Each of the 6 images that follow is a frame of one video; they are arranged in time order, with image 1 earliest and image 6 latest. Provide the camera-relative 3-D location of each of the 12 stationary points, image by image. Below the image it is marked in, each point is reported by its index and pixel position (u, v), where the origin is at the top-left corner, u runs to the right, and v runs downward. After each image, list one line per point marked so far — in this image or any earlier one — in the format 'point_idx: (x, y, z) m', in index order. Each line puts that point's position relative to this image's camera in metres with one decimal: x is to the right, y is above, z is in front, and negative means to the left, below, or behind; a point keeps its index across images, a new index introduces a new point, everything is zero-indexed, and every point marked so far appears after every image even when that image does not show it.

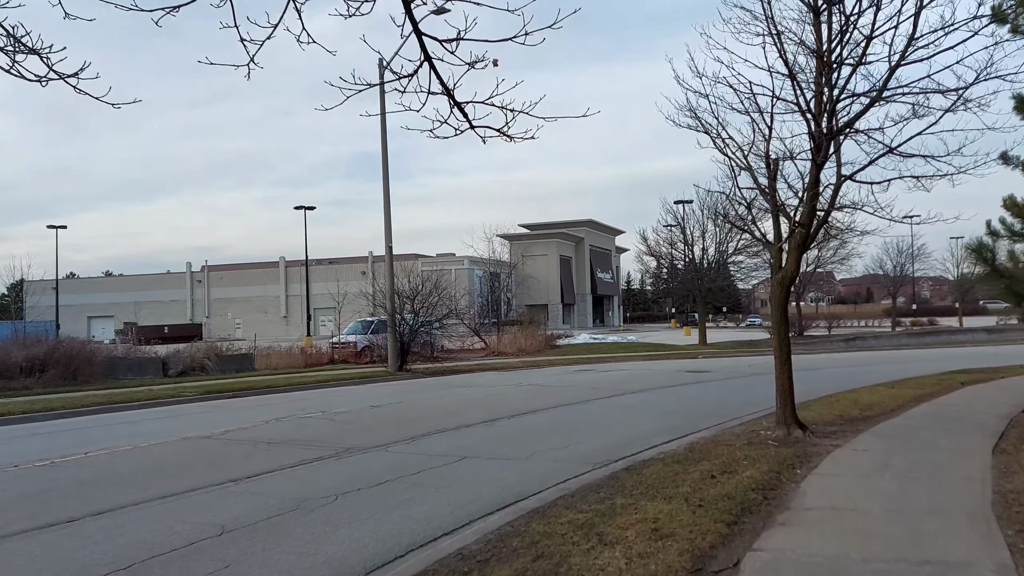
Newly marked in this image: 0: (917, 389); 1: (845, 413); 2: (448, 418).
0: (+8.1, -2.0, +15.1) m
1: (+5.3, -2.0, +11.9) m
2: (-1.1, -2.4, +13.6) m
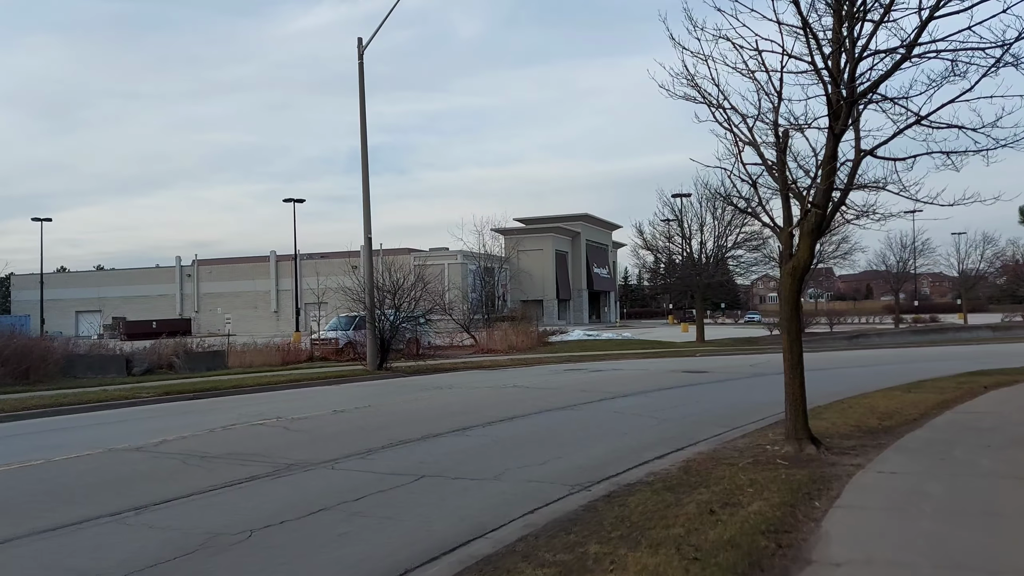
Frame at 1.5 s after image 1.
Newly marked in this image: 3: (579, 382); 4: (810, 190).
0: (+7.7, -1.9, +13.7) m
1: (+4.9, -1.9, +10.5) m
2: (-1.5, -2.2, +12.1) m
3: (+1.7, -2.4, +18.9) m
4: (+3.5, +1.2, +9.0) m
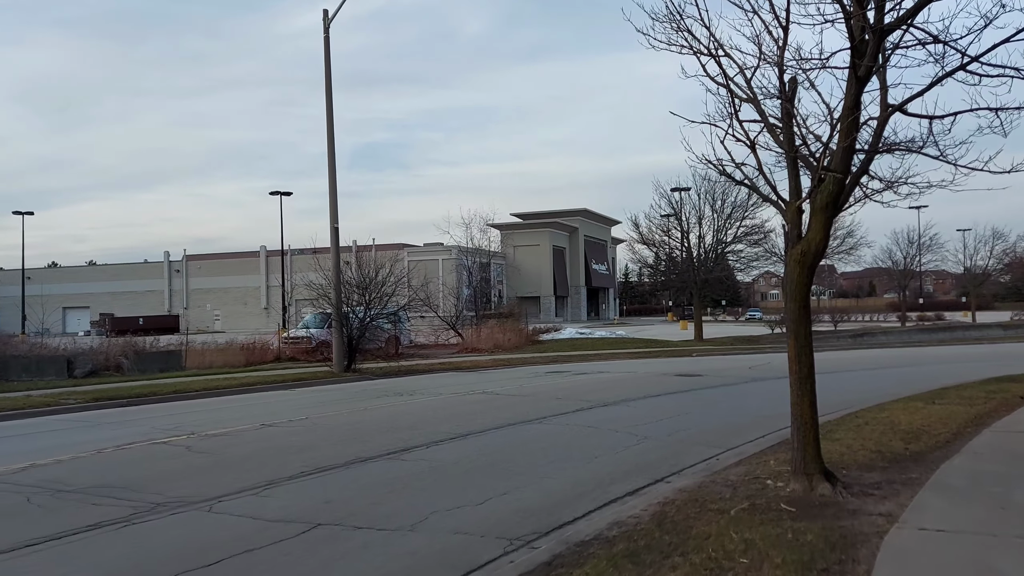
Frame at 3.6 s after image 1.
0: (+7.0, -1.8, +11.7) m
1: (+4.3, -1.8, +8.5) m
2: (-2.2, -2.1, +10.2) m
3: (+1.0, -2.2, +16.9) m
4: (+2.9, +1.3, +7.0) m
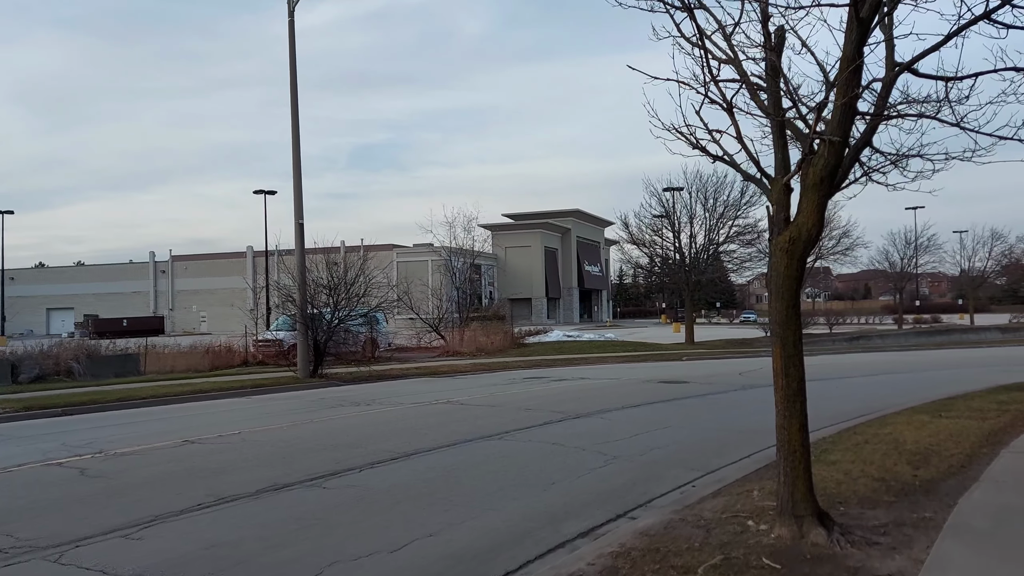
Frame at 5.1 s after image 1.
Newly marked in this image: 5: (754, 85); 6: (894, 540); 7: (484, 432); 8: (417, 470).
0: (+6.4, -1.8, +10.4) m
1: (+3.6, -1.8, +7.2) m
2: (-2.8, -2.1, +8.8) m
3: (+0.4, -2.2, +15.6) m
4: (+2.3, +1.3, +5.6) m
5: (+2.0, +1.6, +6.1) m
6: (+2.7, -1.8, +5.4) m
7: (-0.4, -2.1, +11.1) m
8: (-1.1, -2.1, +8.6) m
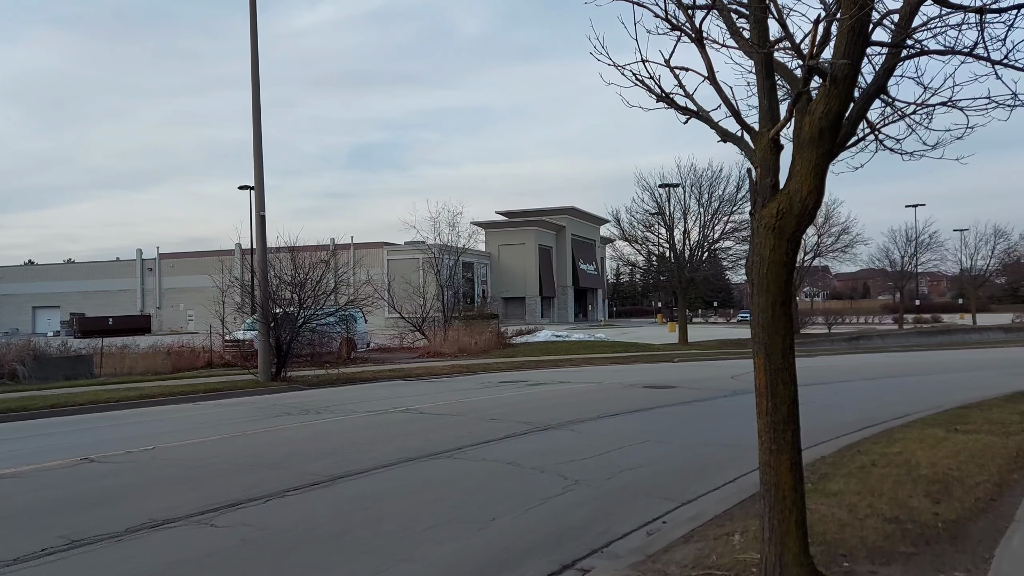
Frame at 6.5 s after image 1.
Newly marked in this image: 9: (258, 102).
0: (+5.8, -1.8, +9.0) m
1: (+3.1, -1.7, +5.8) m
2: (-3.4, -2.0, +7.4) m
3: (-0.2, -2.2, +14.1) m
4: (+1.7, +1.3, +4.2) m
5: (+1.4, +1.7, +4.7) m
6: (+2.1, -1.7, +3.9) m
7: (-1.0, -2.1, +9.7) m
8: (-1.7, -2.0, +7.2) m
9: (-6.7, +4.9, +19.7) m
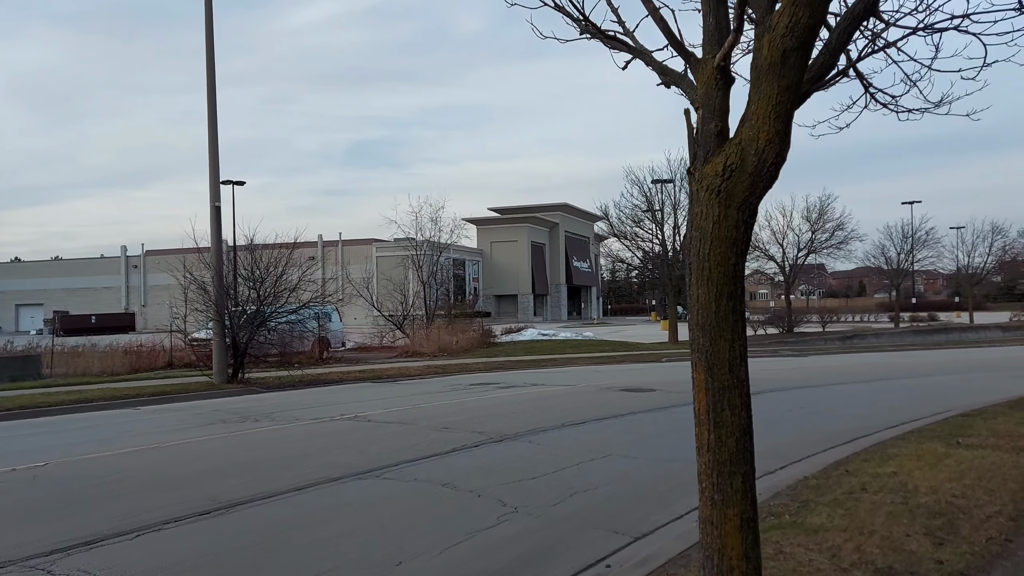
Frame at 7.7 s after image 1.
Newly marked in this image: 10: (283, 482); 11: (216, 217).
0: (+5.2, -1.7, +7.8) m
1: (+2.4, -1.7, +4.6) m
2: (-4.1, -2.0, +6.2) m
3: (-0.9, -2.1, +13.0) m
4: (+1.1, +1.4, +3.1) m
5: (+0.8, +1.7, +3.5) m
6: (+1.5, -1.7, +2.8) m
7: (-1.7, -2.0, +8.5) m
8: (-2.3, -2.0, +6.0) m
9: (-7.4, +5.0, +18.5) m
10: (-2.3, -2.0, +7.6) m
11: (-7.3, +1.7, +18.4) m
